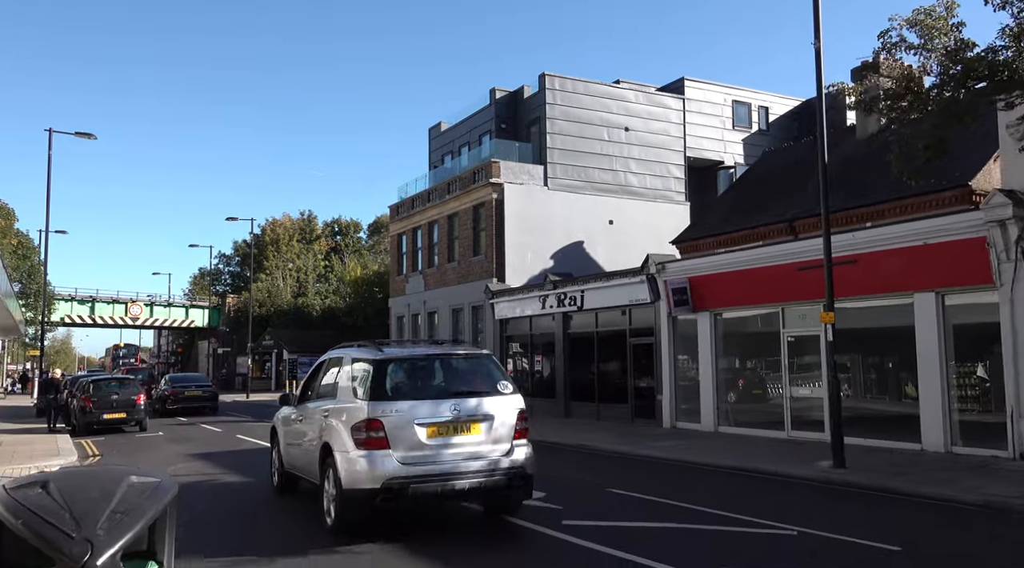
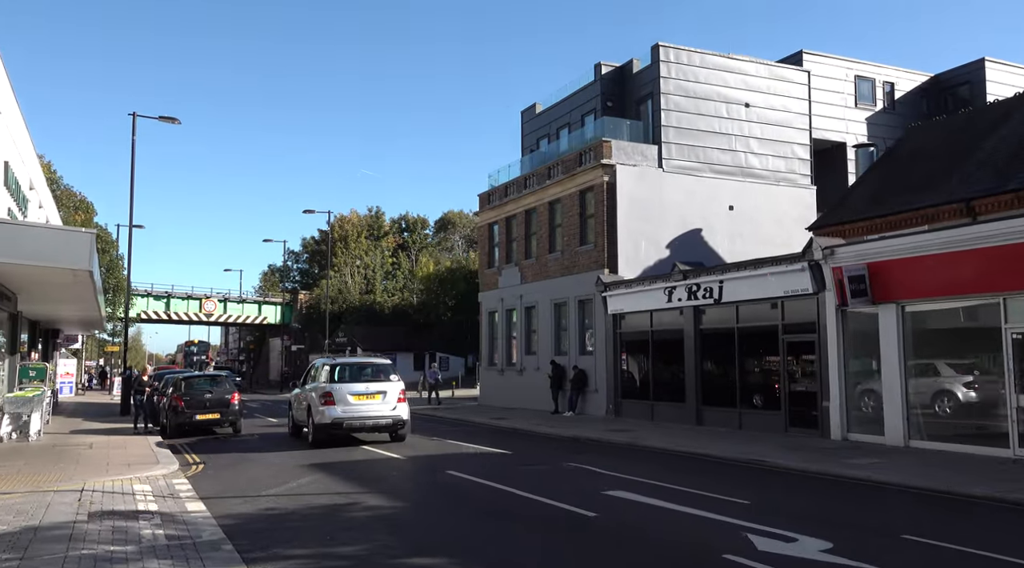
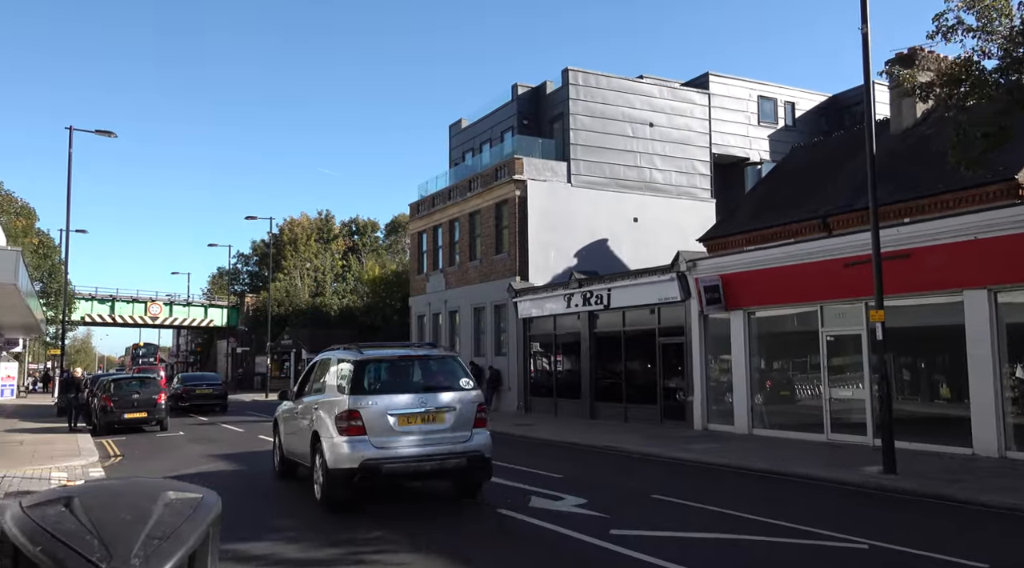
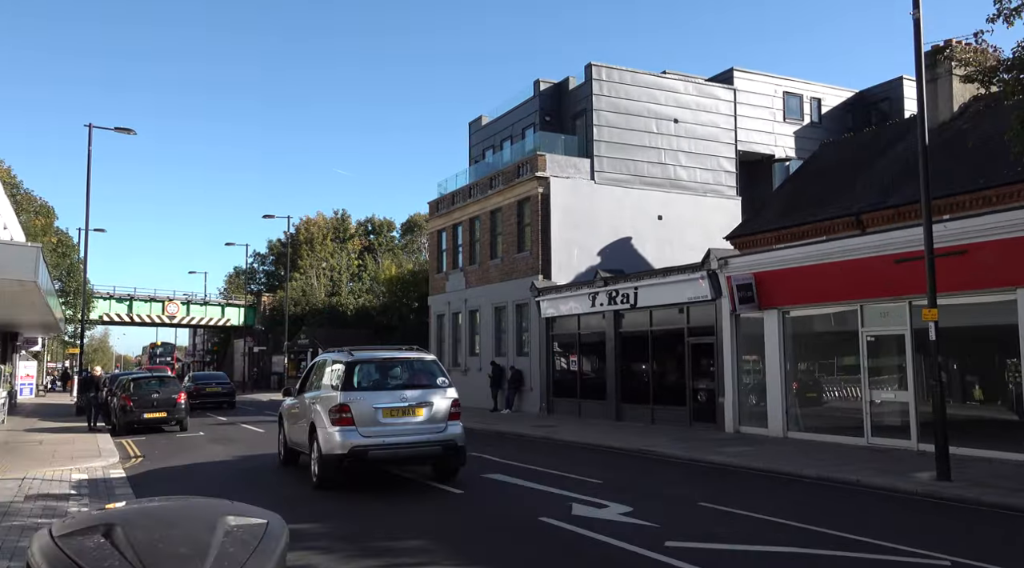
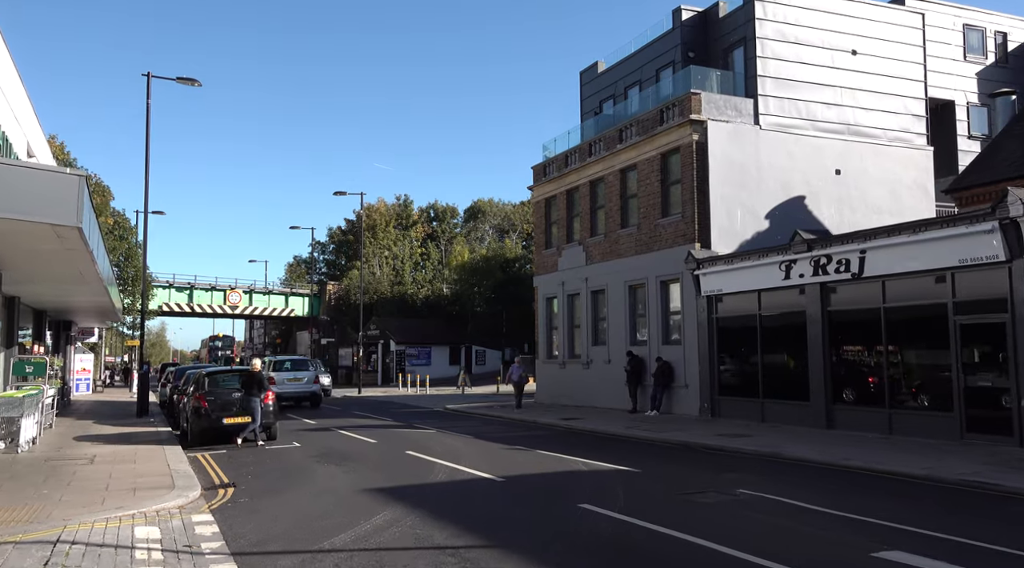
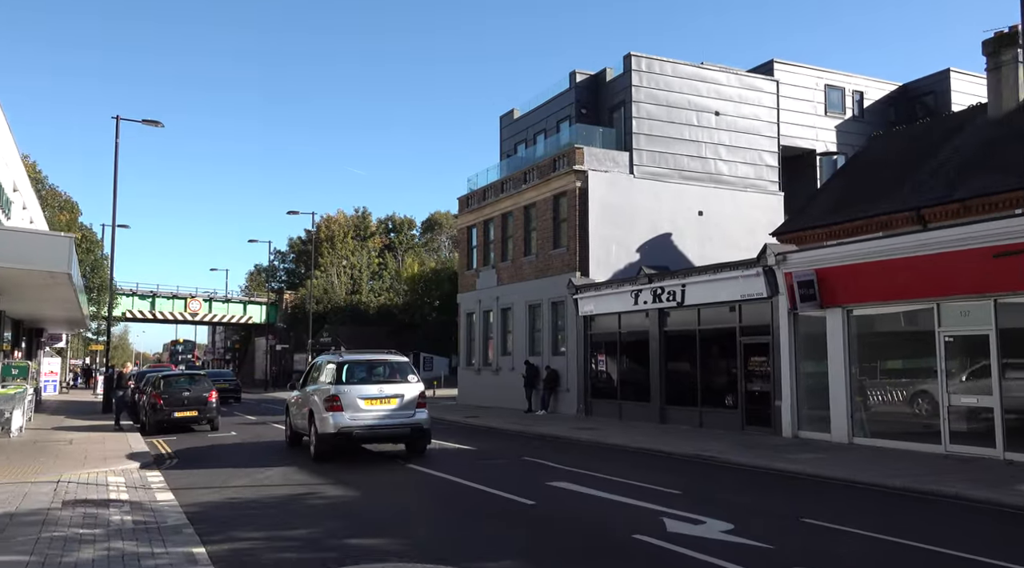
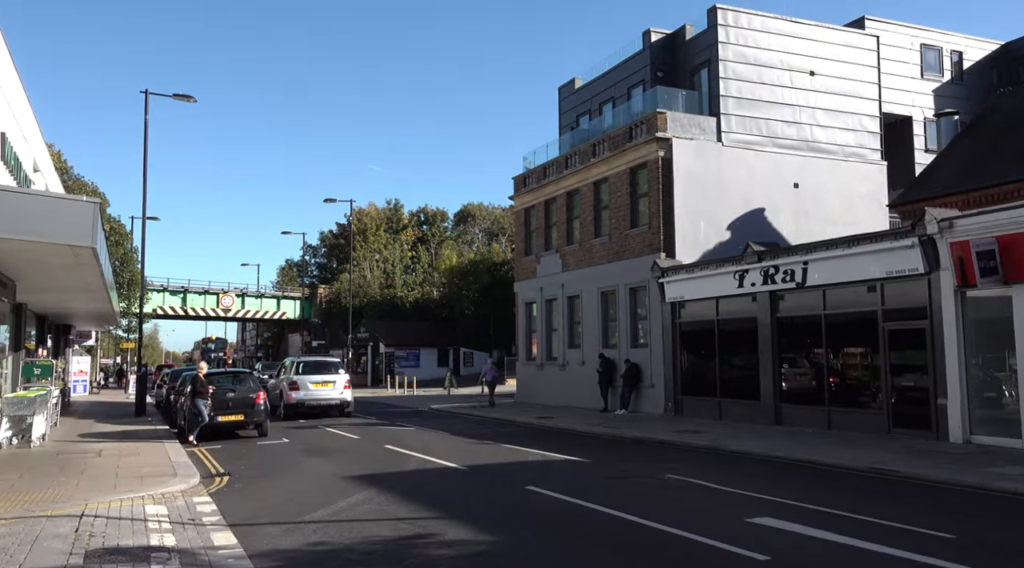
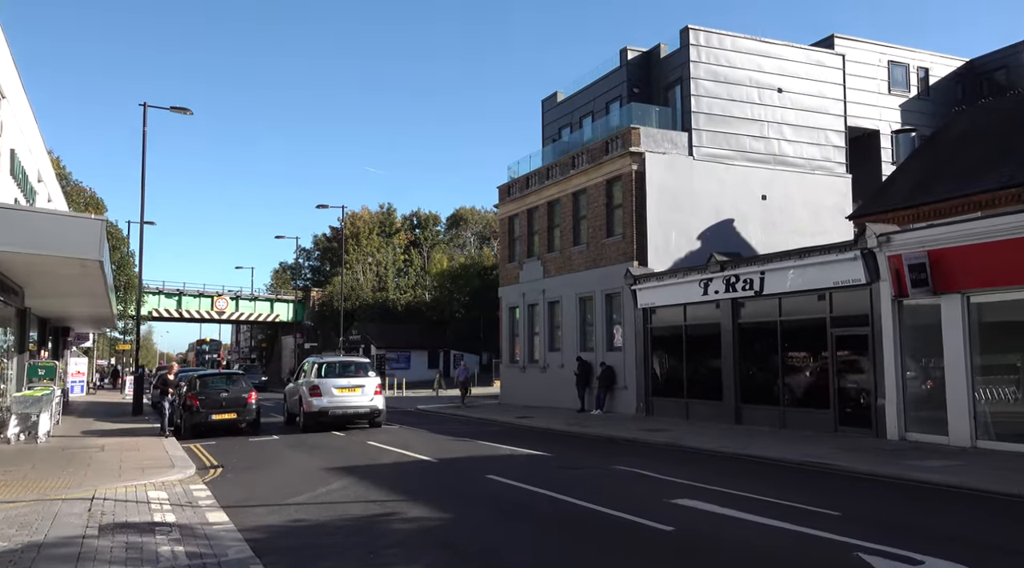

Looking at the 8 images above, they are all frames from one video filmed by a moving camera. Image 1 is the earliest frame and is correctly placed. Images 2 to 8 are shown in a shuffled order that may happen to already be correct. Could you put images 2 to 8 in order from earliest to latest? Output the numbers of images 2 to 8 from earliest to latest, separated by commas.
3, 4, 6, 2, 8, 7, 5
